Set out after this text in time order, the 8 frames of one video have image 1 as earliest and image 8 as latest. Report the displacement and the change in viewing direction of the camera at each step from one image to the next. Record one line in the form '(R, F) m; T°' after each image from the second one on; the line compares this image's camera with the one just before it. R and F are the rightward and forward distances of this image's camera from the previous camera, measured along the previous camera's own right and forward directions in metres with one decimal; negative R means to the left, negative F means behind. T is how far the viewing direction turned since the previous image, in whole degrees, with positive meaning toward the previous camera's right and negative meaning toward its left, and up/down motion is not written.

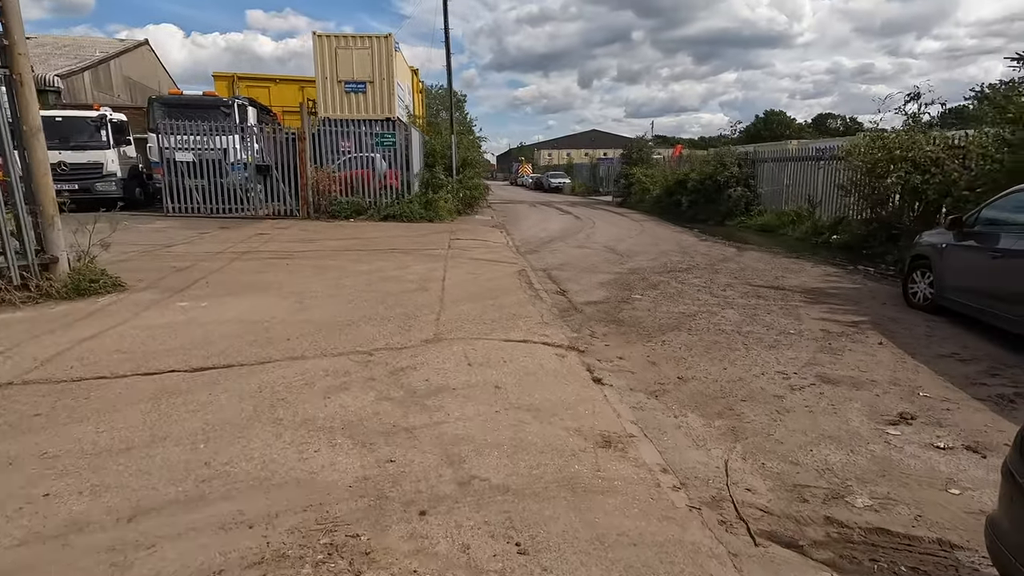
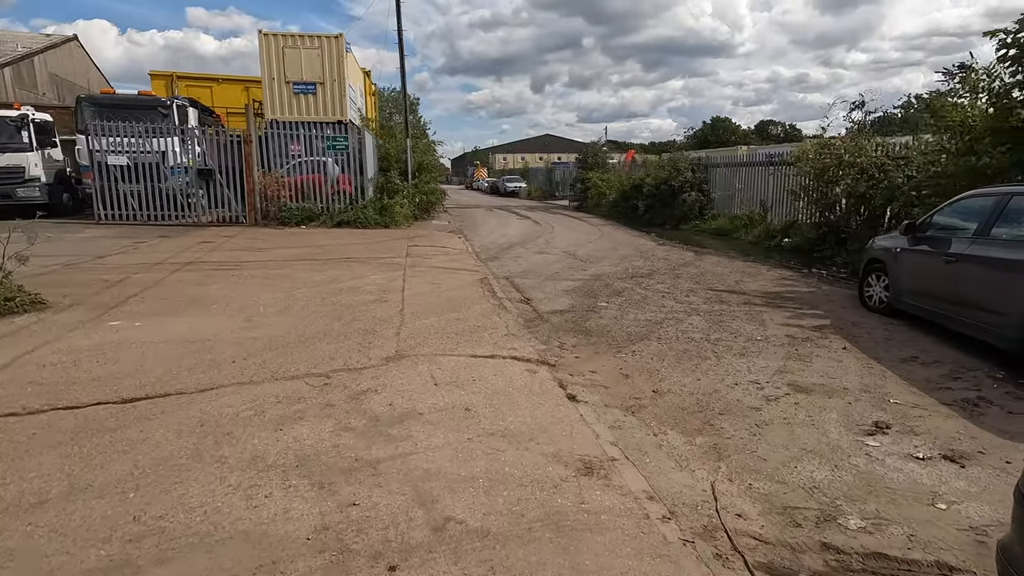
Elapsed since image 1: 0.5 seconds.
(-0.1, +0.3) m; +5°
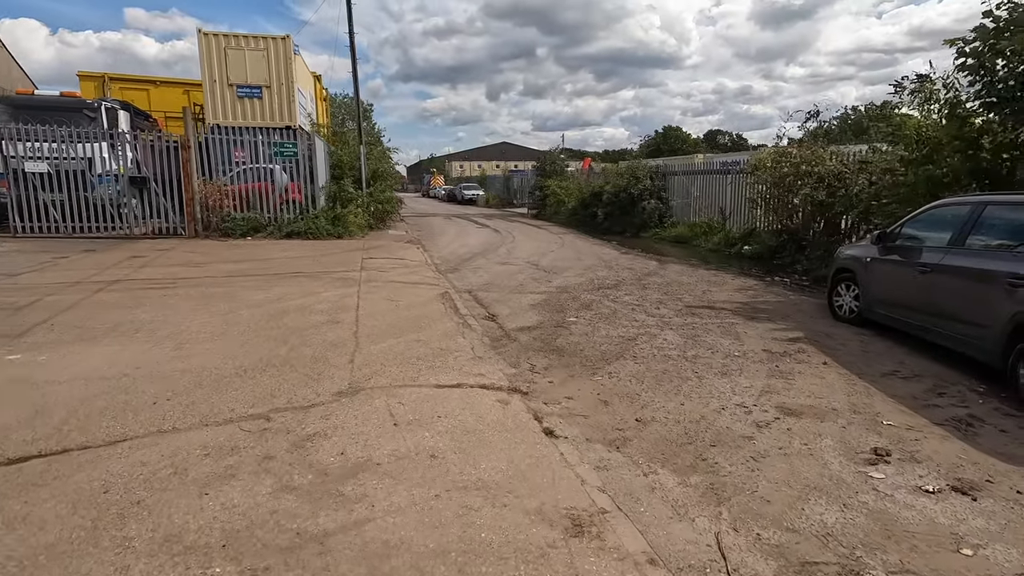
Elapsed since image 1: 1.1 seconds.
(-0.1, +0.5) m; +4°
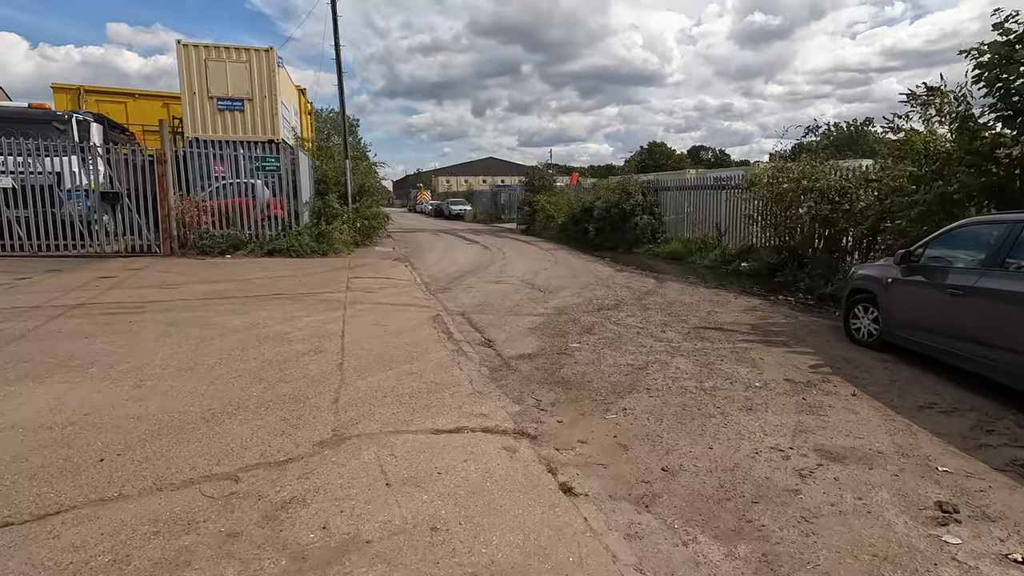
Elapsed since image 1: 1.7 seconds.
(-0.2, +0.5) m; +1°
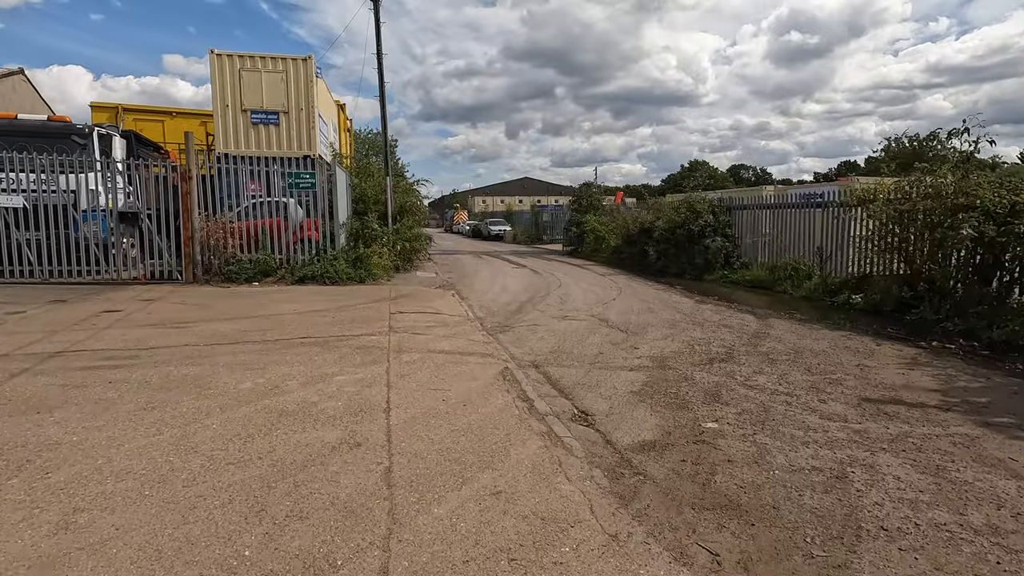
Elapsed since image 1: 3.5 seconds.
(-0.7, +1.9) m; -3°
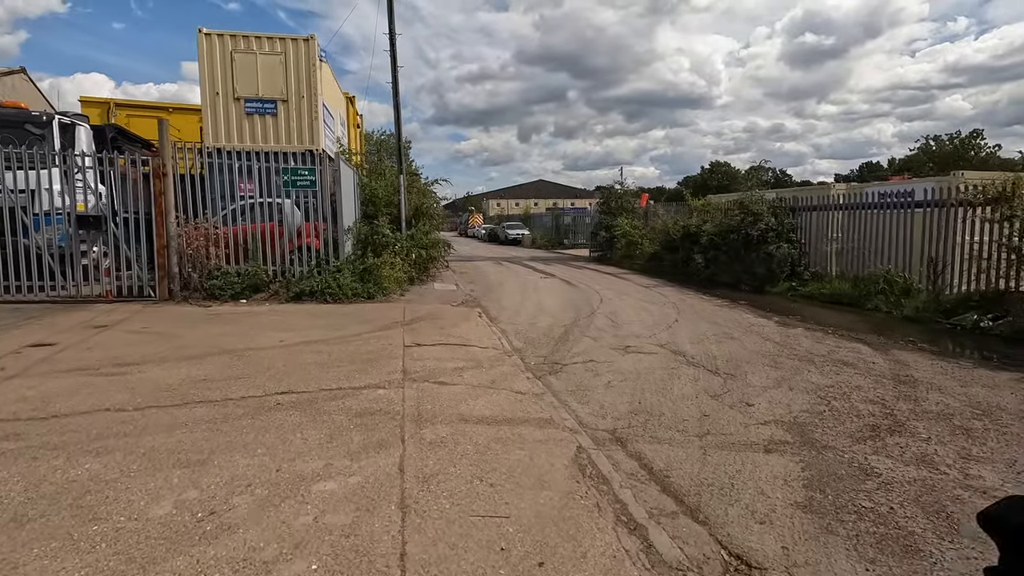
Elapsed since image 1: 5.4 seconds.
(-0.5, +2.2) m; -1°
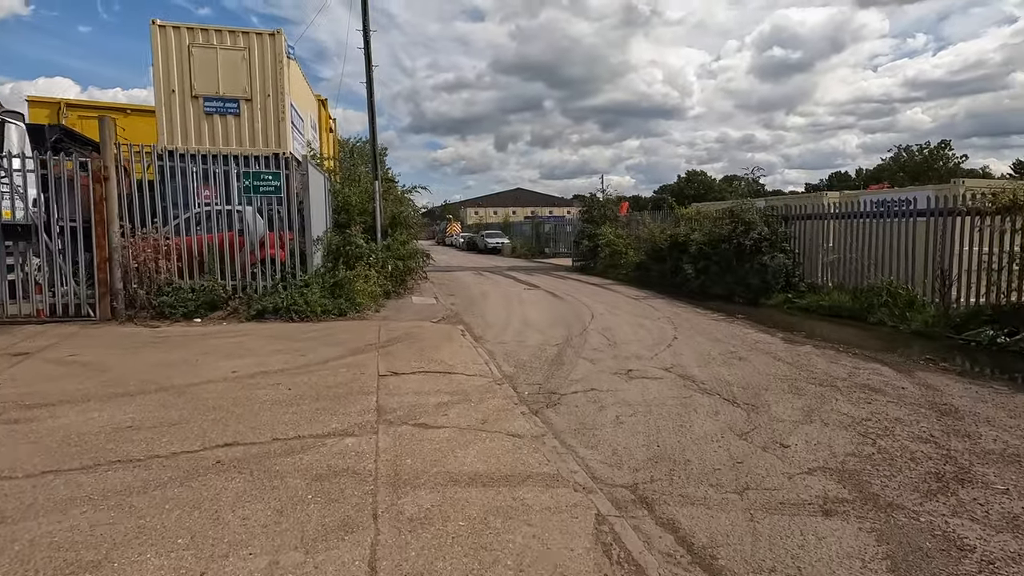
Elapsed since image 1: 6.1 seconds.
(-0.2, +0.9) m; +2°
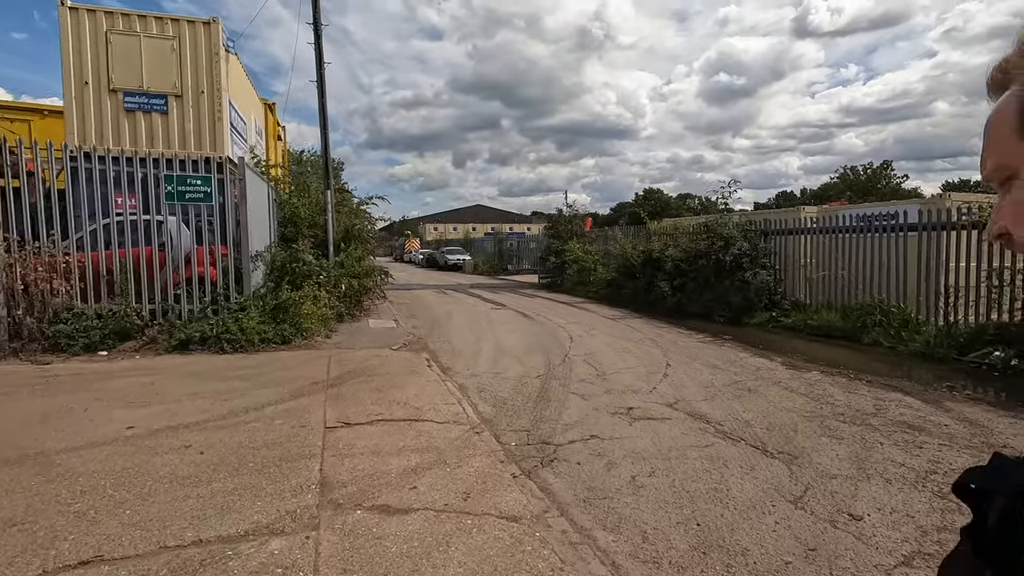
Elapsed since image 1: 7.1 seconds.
(-0.2, +1.2) m; +4°
